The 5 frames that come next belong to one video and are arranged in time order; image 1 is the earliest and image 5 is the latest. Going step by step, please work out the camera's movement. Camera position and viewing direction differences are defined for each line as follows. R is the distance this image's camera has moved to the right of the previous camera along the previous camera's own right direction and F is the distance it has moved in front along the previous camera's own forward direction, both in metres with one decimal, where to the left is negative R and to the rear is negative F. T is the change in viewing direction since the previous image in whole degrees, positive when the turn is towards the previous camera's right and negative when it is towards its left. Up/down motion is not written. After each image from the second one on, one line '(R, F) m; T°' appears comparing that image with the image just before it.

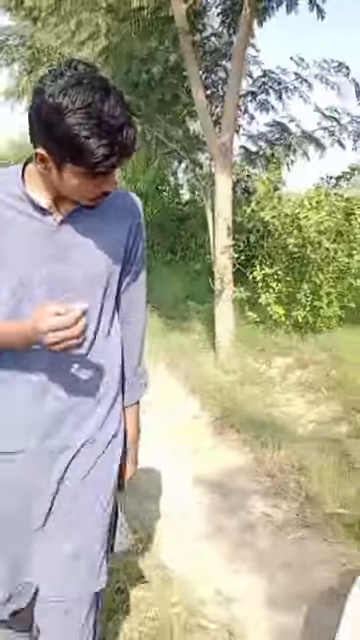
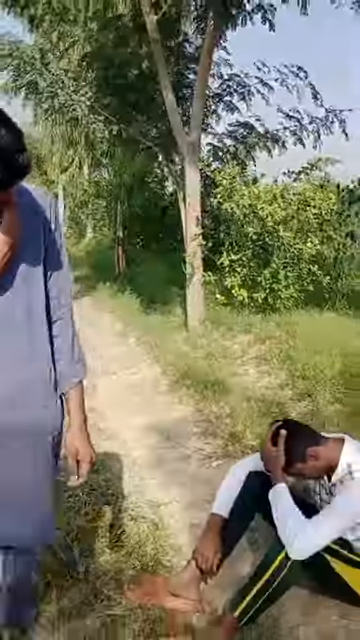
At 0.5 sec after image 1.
(+0.3, -0.9) m; 0°
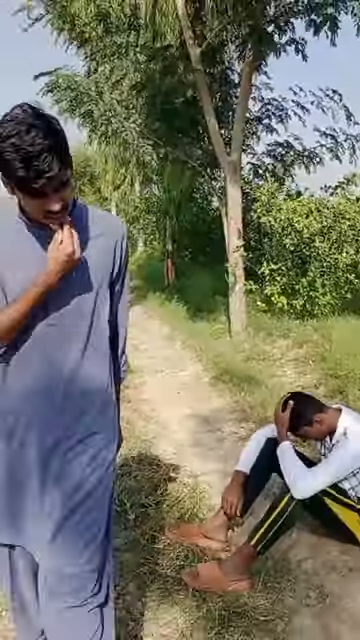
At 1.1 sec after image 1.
(+0.1, -0.7) m; -5°
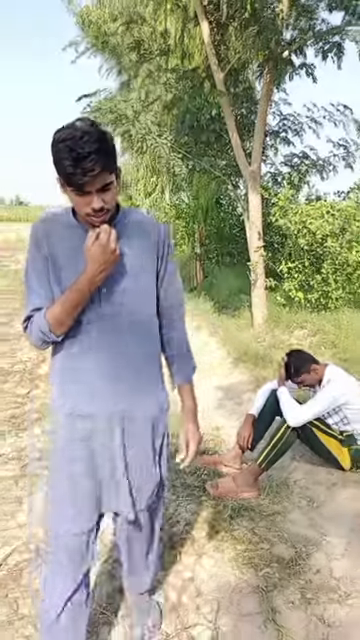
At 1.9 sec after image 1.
(0.0, -1.1) m; -3°
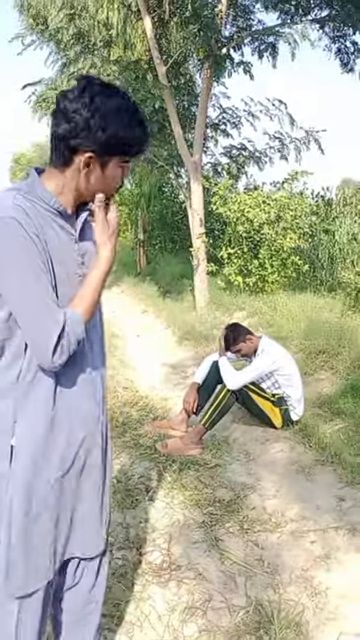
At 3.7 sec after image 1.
(-0.1, -0.5) m; +5°
